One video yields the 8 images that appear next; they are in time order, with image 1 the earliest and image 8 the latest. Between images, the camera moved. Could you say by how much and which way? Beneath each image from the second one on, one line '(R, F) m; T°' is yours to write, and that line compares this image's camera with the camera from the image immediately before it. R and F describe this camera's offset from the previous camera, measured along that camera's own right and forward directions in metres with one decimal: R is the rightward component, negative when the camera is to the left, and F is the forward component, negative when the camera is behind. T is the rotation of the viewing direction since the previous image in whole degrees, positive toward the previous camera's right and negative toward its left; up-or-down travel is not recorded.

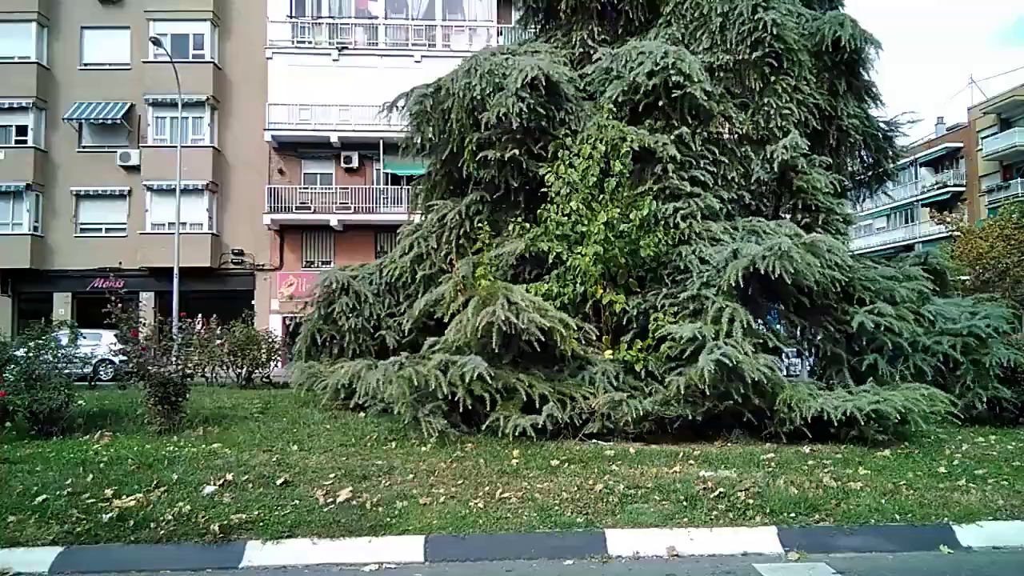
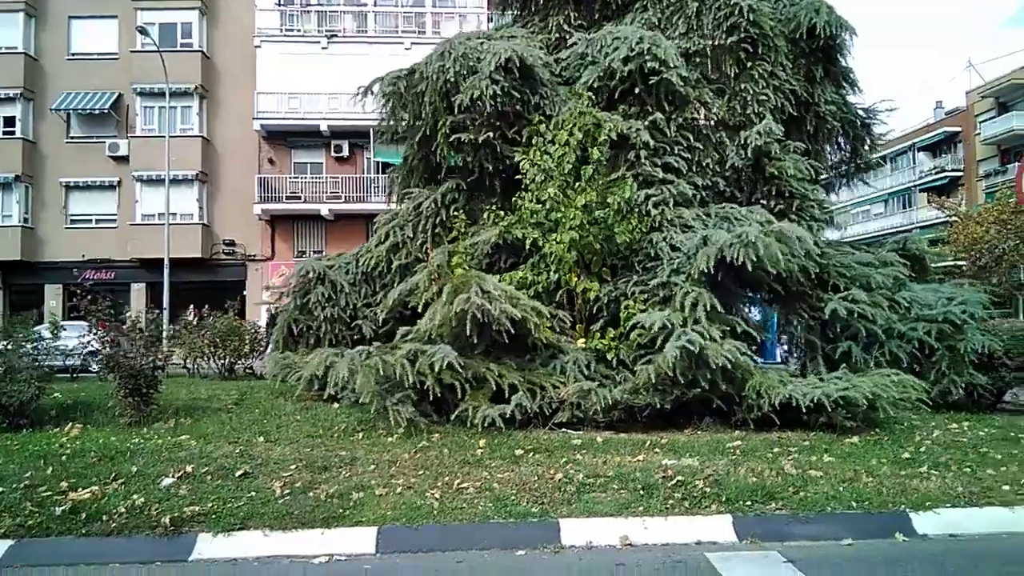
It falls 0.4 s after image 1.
(+0.4, +0.1) m; 0°
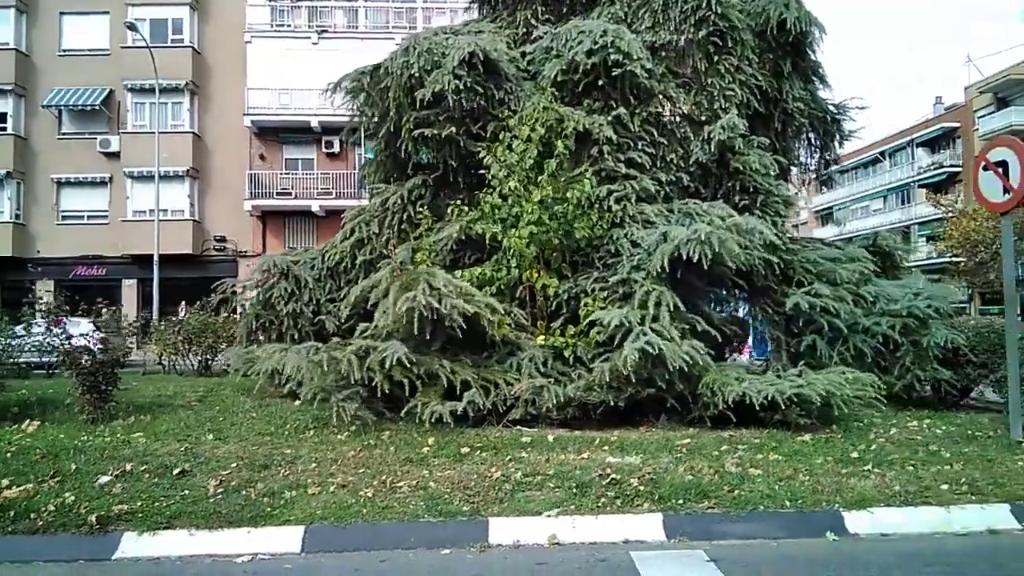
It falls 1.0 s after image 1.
(+0.6, +0.1) m; 0°
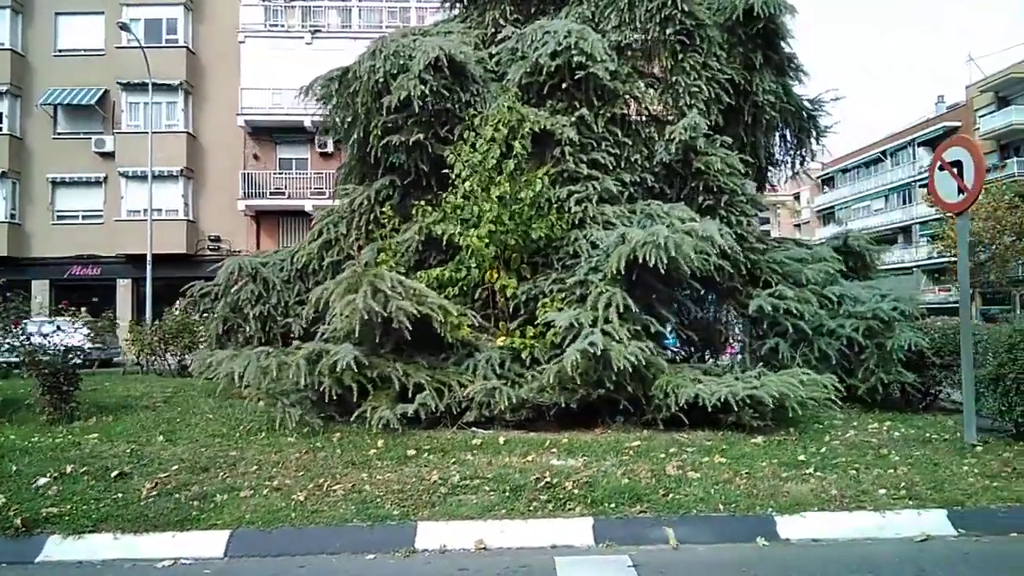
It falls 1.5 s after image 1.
(+0.6, +0.1) m; 0°
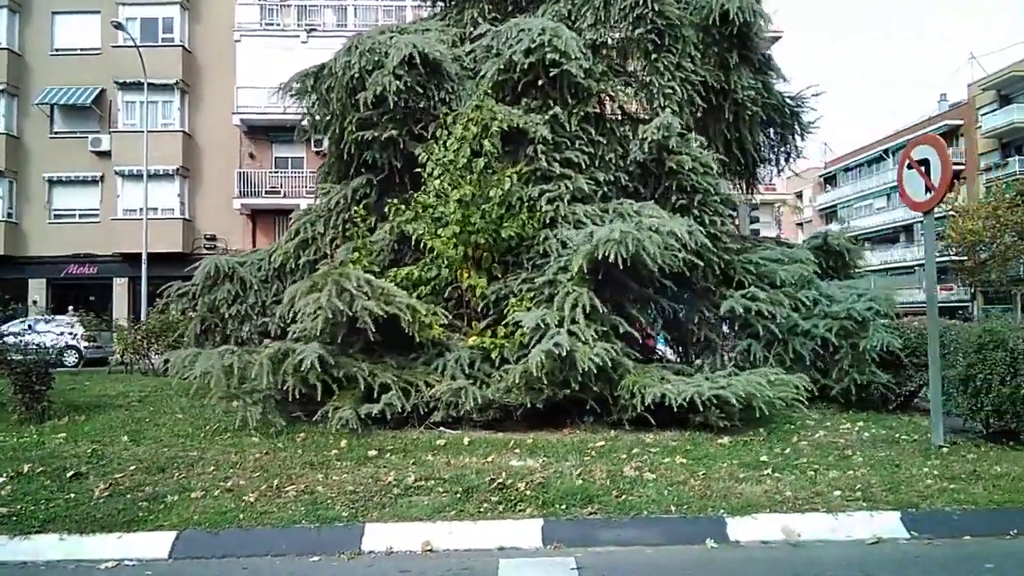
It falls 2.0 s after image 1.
(+0.4, 0.0) m; 0°
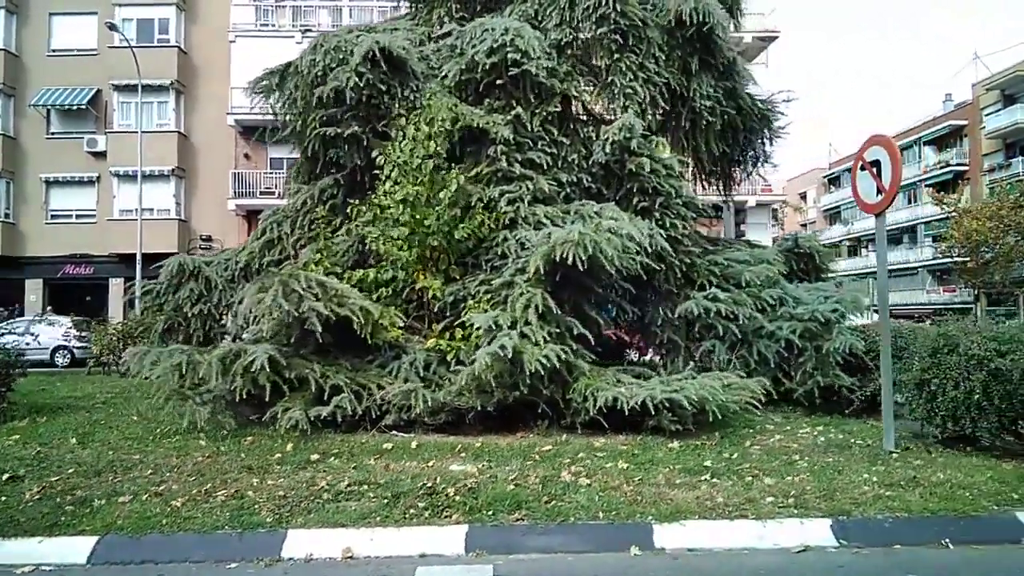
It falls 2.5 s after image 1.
(+0.6, +0.1) m; 0°
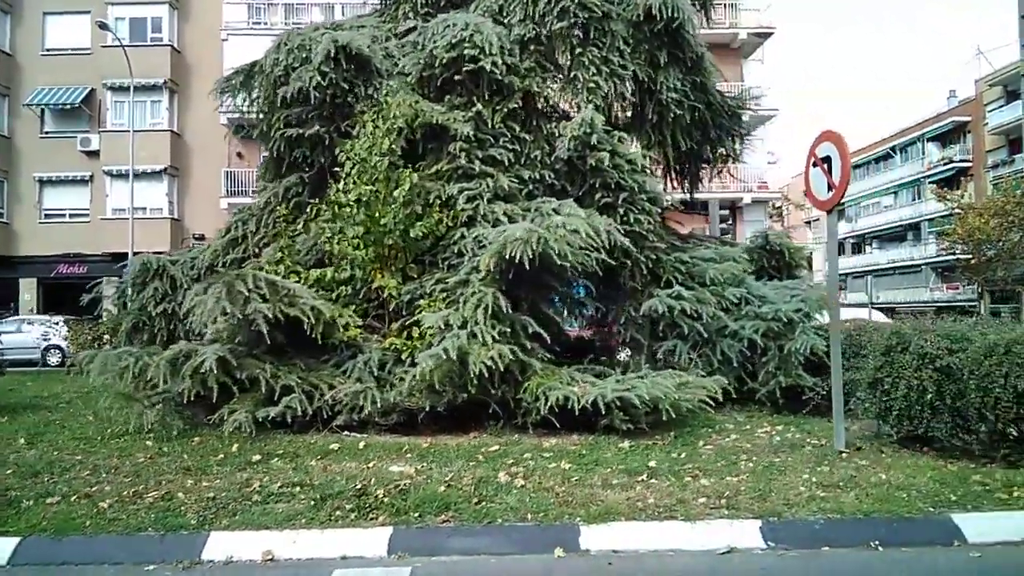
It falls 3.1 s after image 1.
(+0.6, +0.1) m; 0°
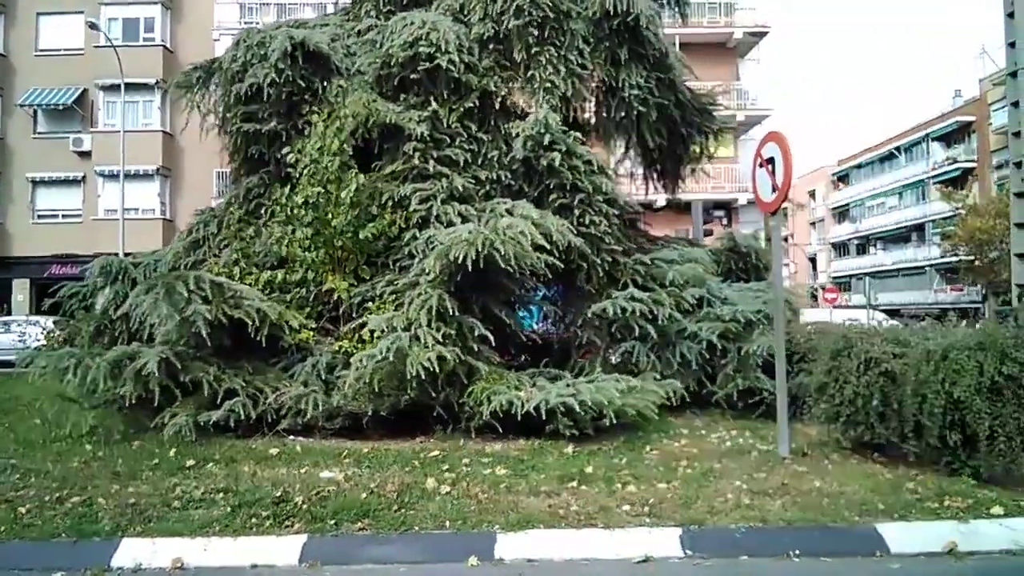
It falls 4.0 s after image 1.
(+0.6, +0.1) m; 0°
